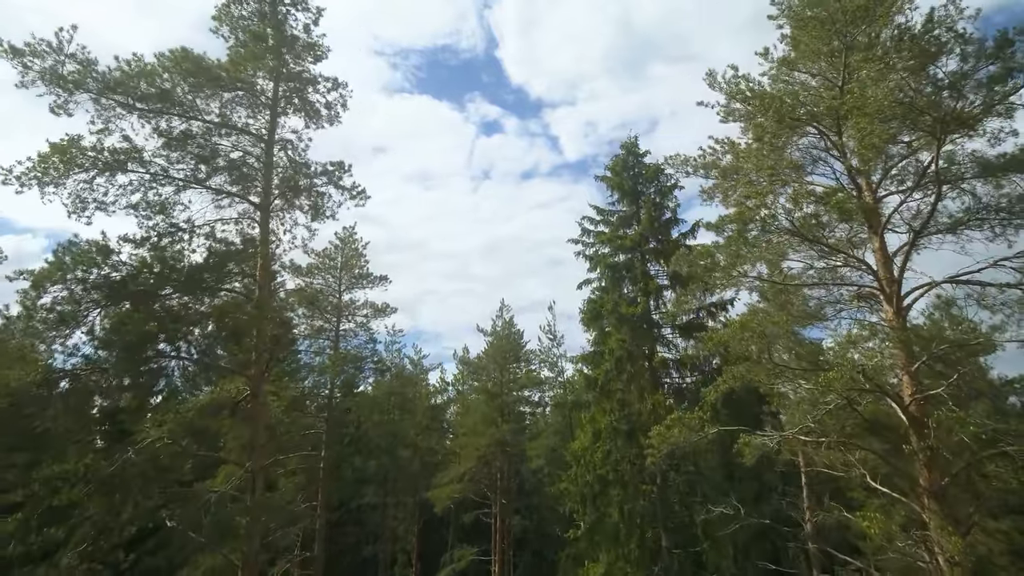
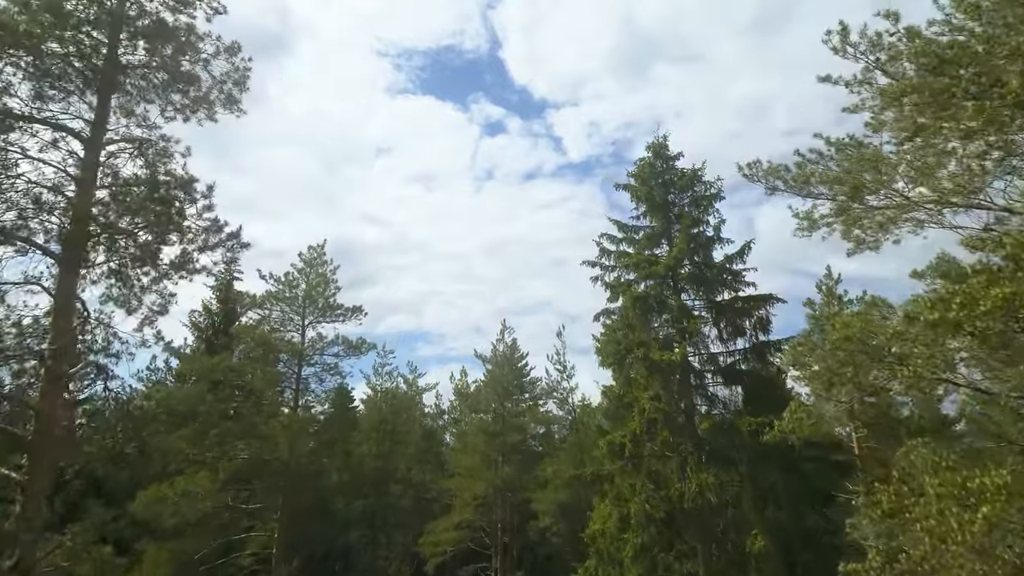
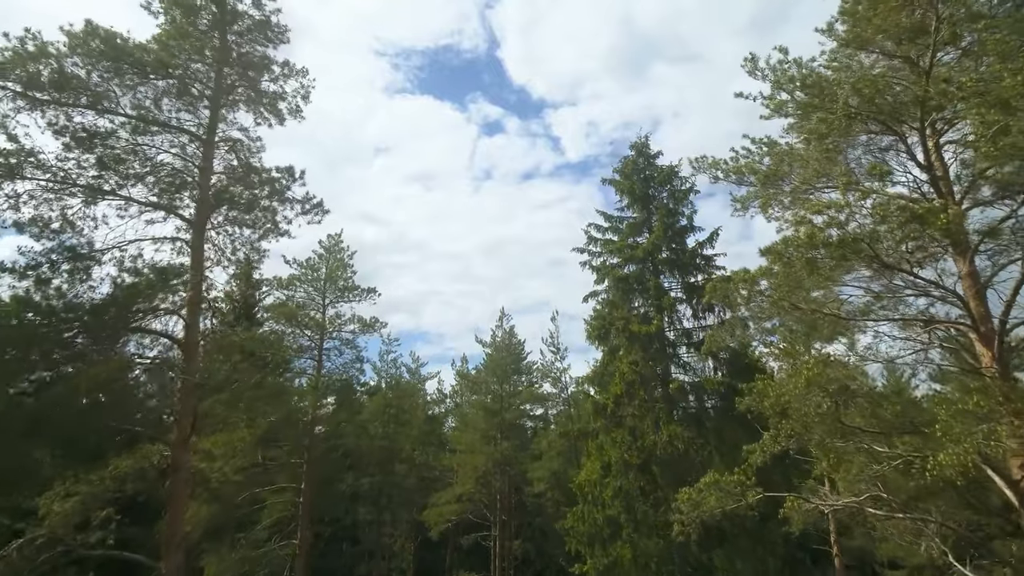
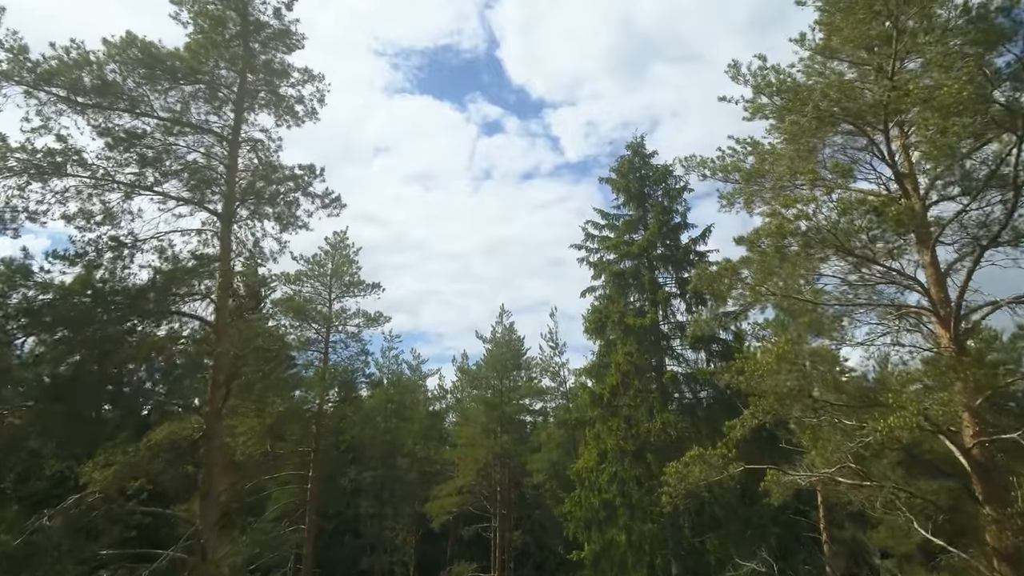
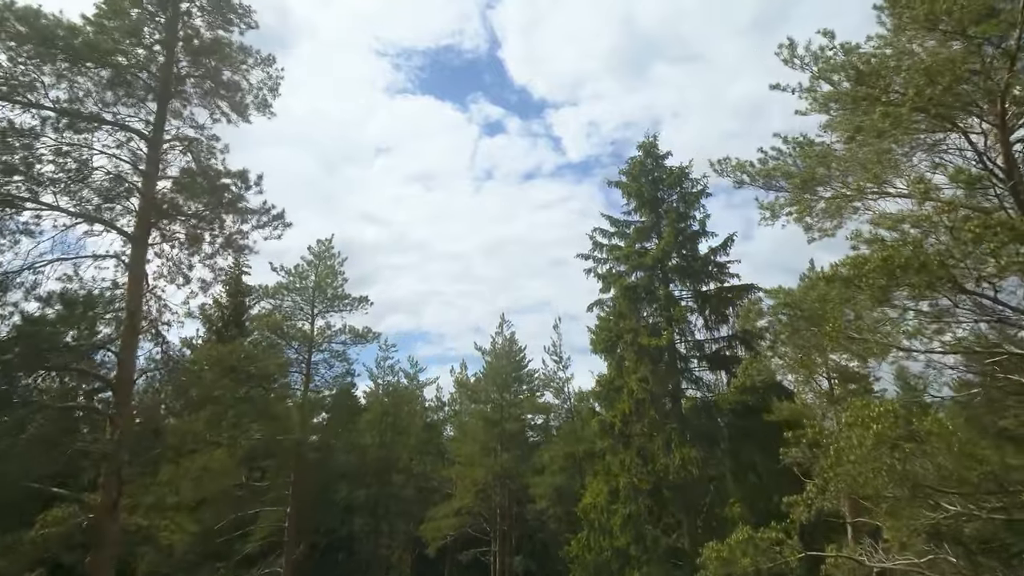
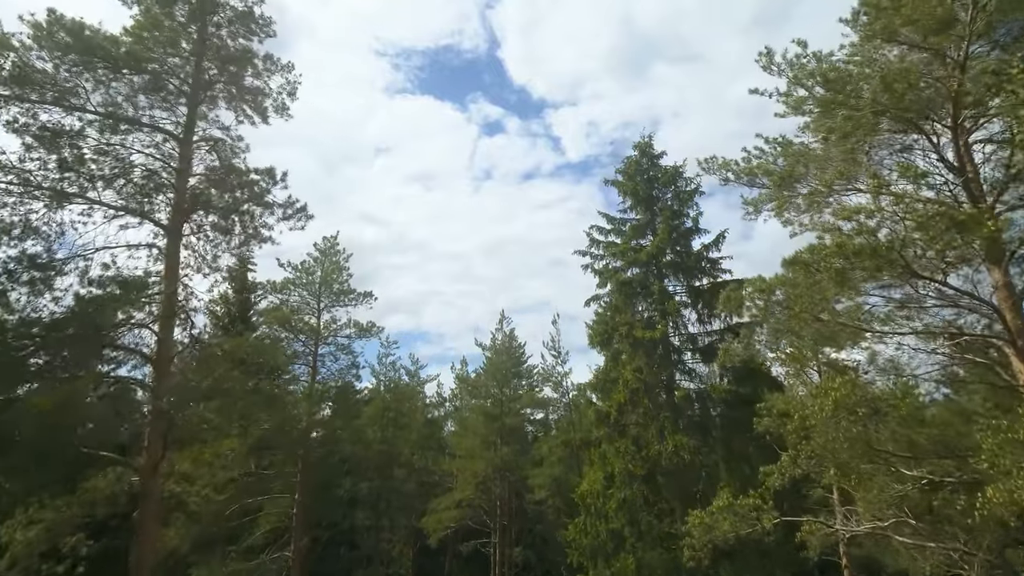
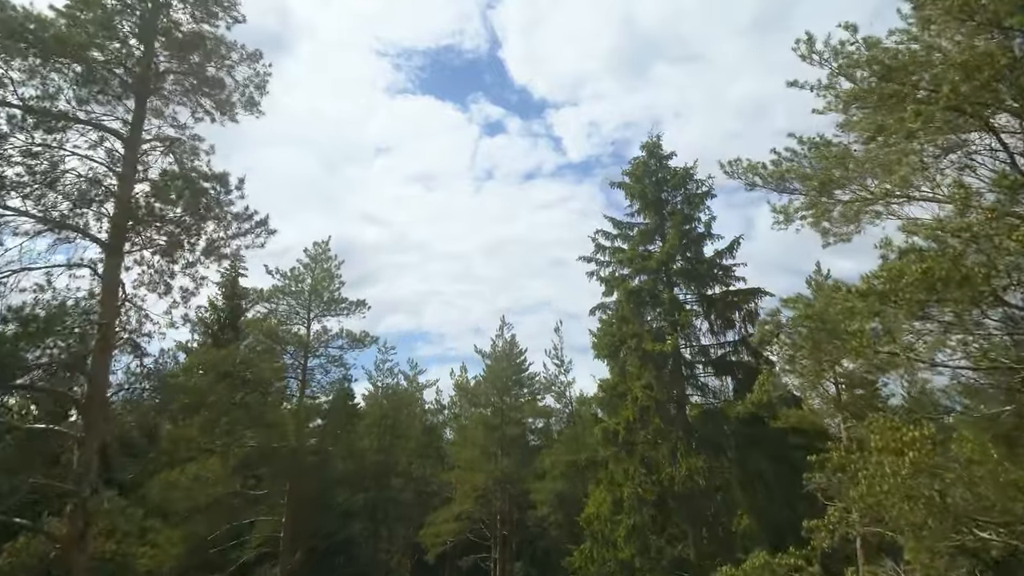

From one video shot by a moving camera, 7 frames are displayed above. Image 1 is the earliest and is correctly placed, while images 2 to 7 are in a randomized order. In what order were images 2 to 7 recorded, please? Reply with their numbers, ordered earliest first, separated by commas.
4, 3, 6, 5, 7, 2
